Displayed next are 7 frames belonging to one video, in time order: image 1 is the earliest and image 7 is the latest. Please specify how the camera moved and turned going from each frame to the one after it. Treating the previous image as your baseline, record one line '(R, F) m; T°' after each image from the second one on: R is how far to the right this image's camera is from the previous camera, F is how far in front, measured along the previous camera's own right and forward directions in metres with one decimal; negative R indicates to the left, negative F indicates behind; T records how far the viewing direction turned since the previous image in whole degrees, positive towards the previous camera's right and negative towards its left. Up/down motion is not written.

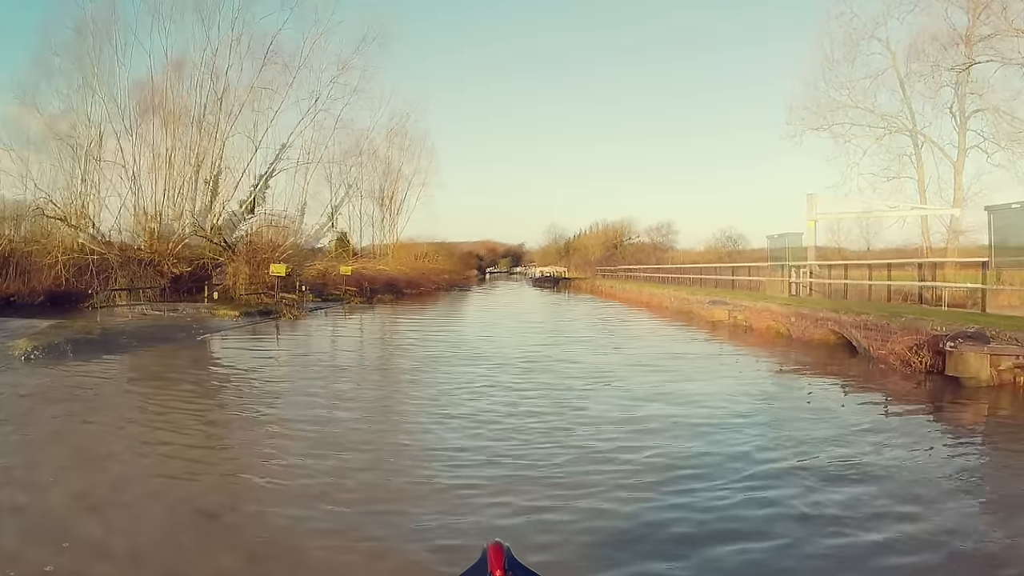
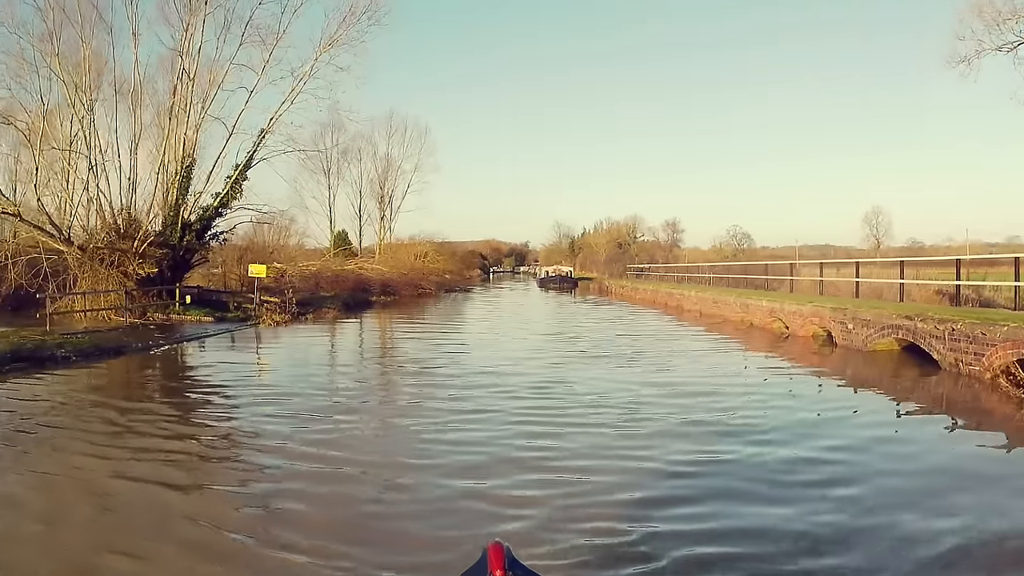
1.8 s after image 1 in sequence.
(-0.1, +2.3) m; 0°
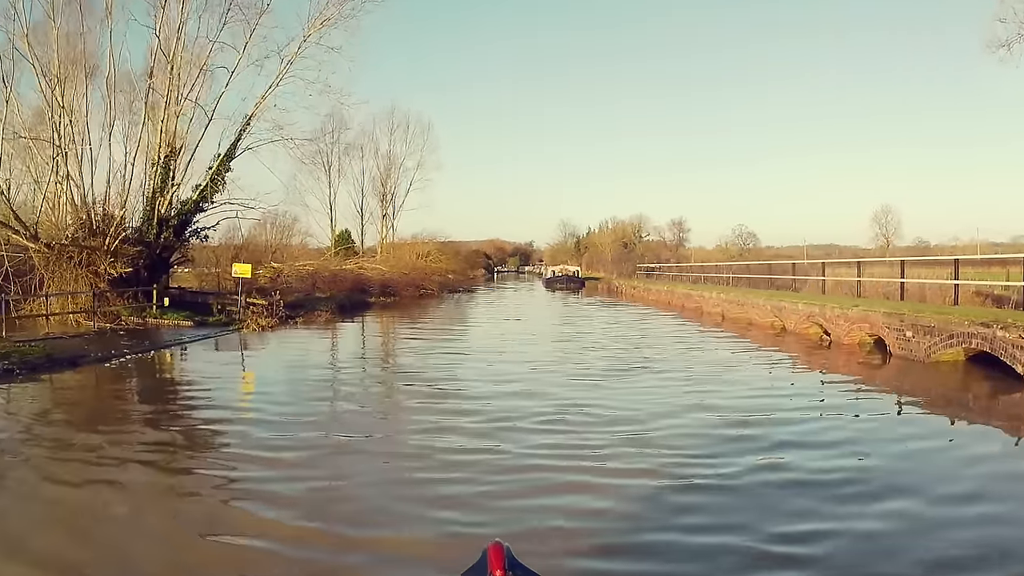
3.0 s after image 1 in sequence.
(-0.1, +1.7) m; 0°
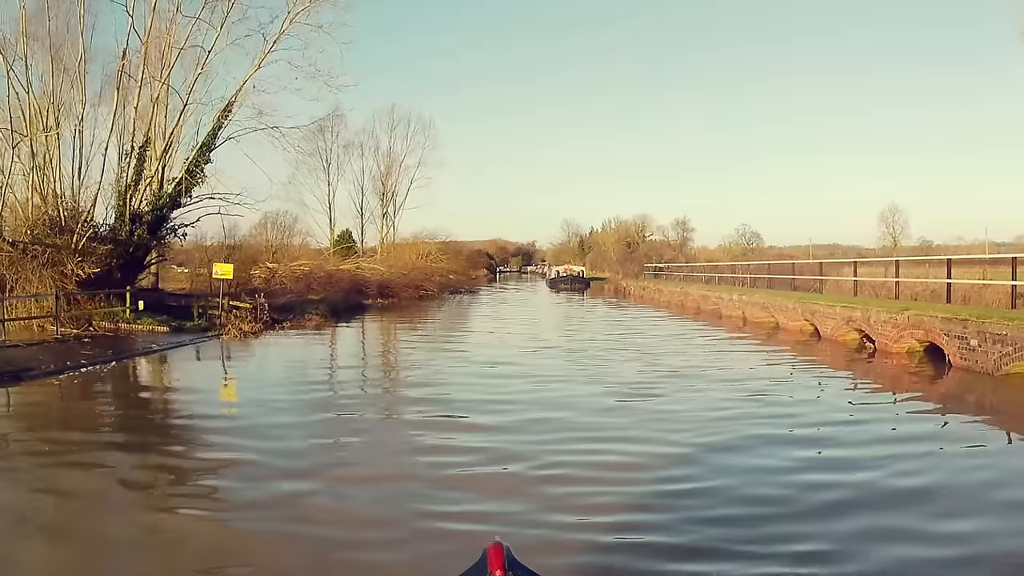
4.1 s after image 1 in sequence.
(-0.1, +1.5) m; 0°
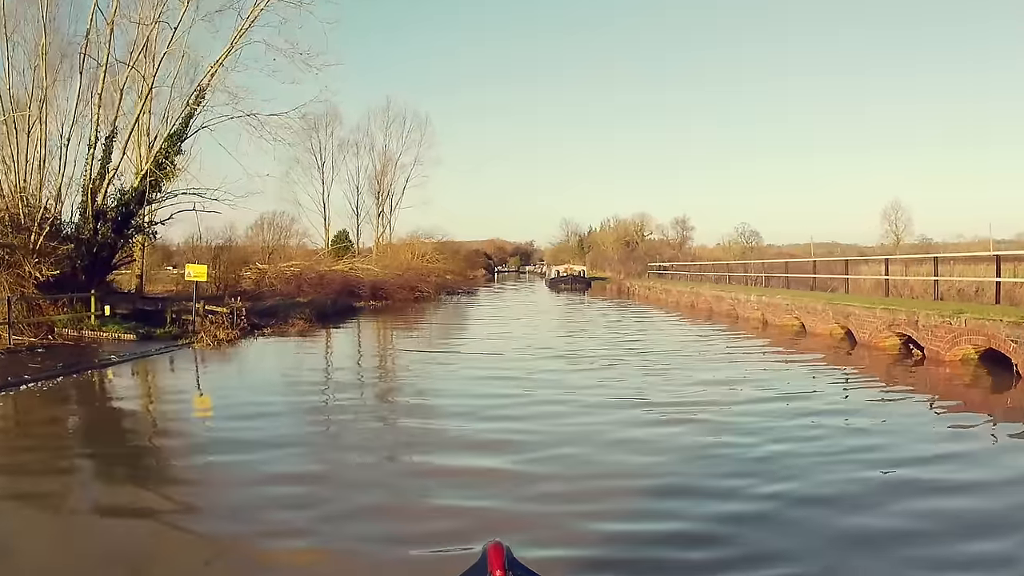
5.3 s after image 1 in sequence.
(-0.1, +1.4) m; 0°
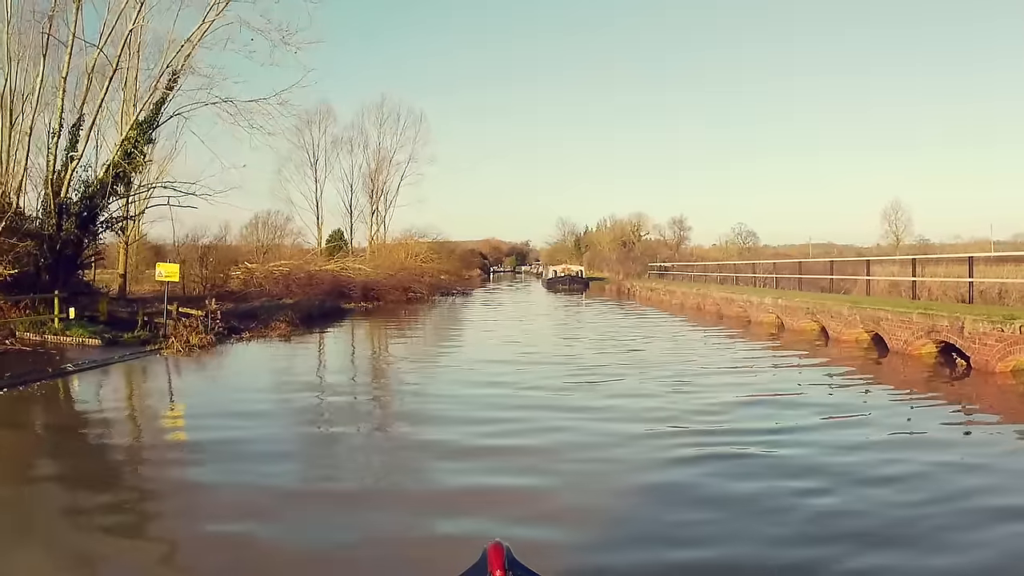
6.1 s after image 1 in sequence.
(-0.1, +1.2) m; 0°
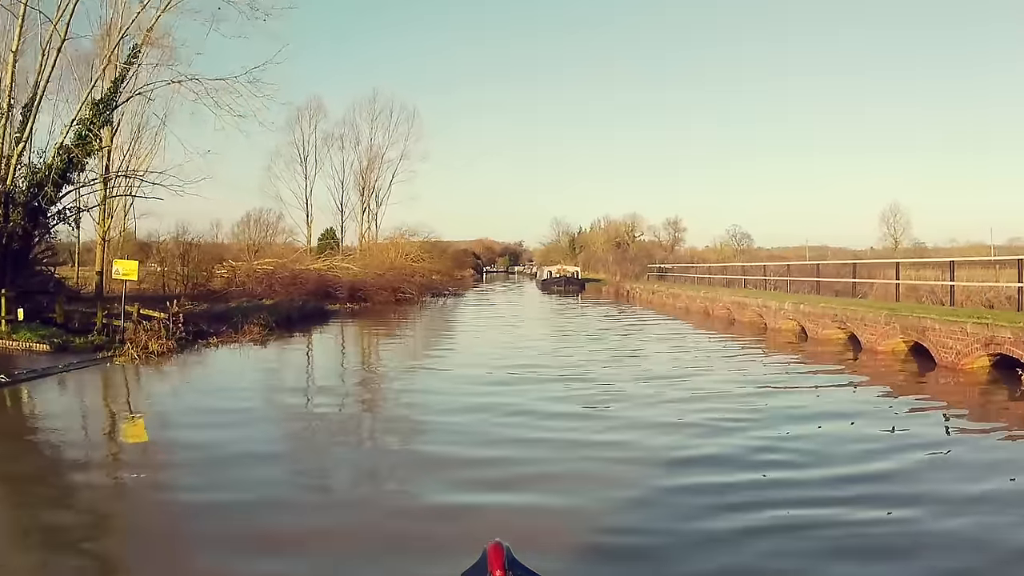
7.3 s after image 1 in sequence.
(-0.1, +1.4) m; +1°
